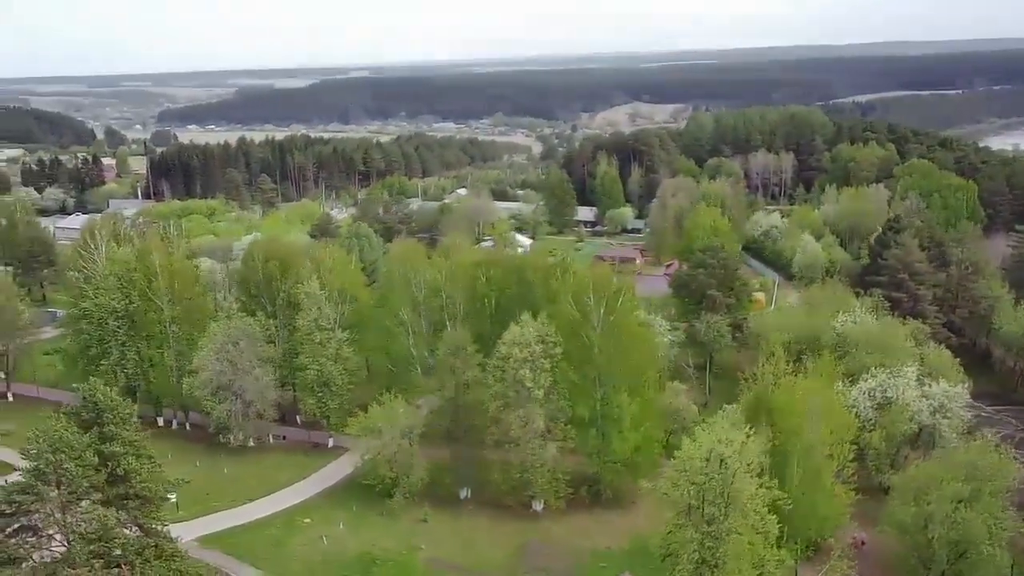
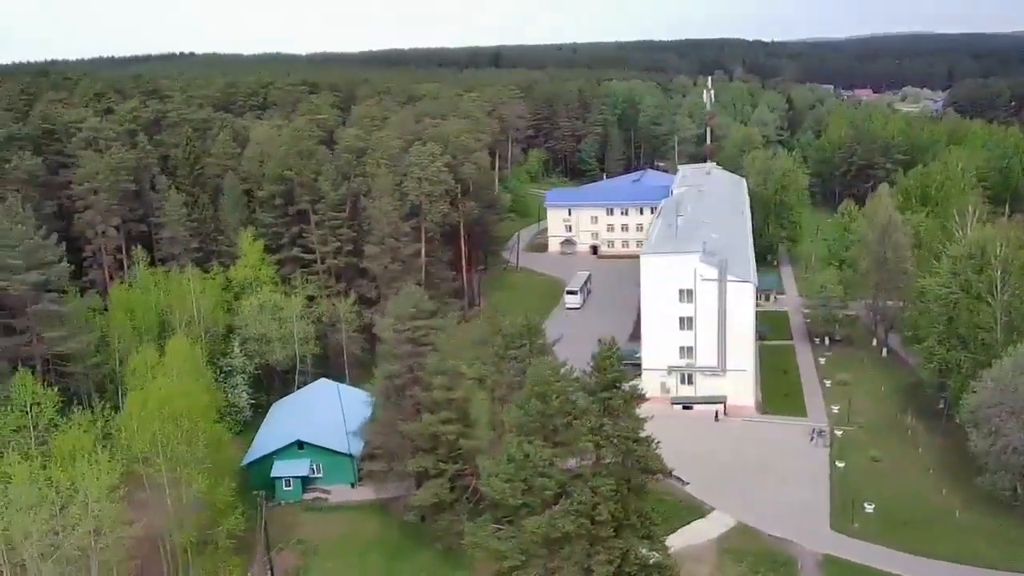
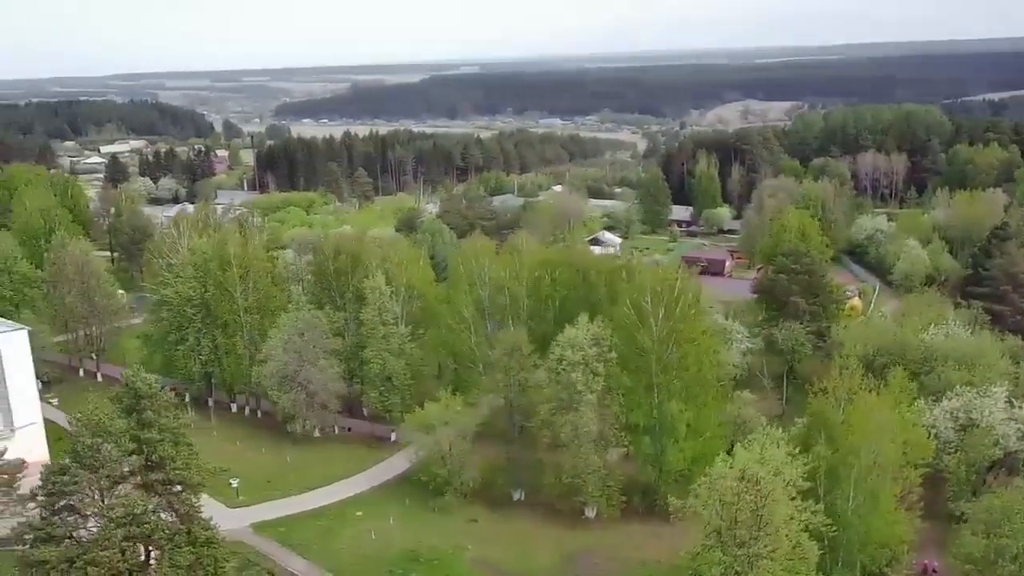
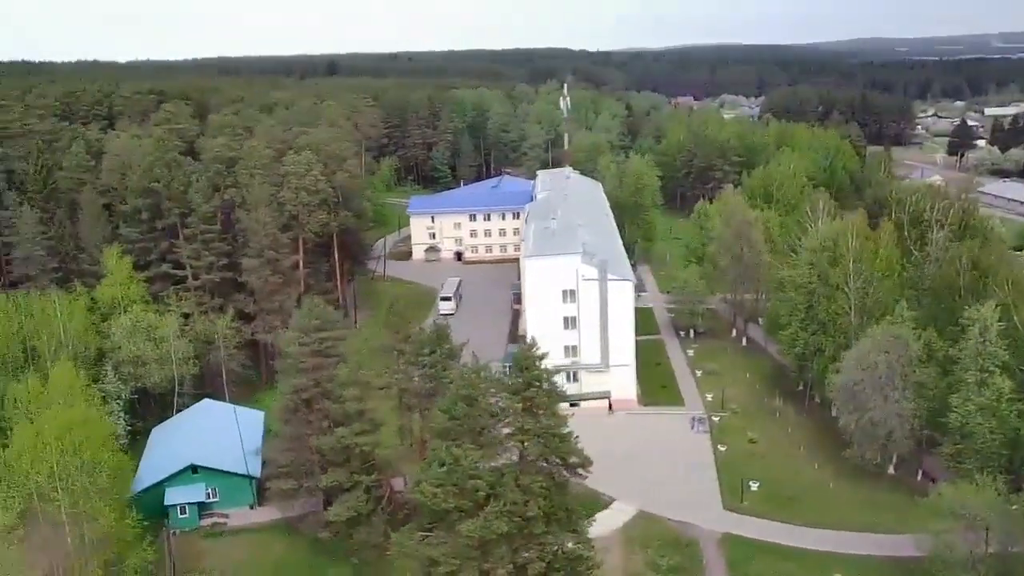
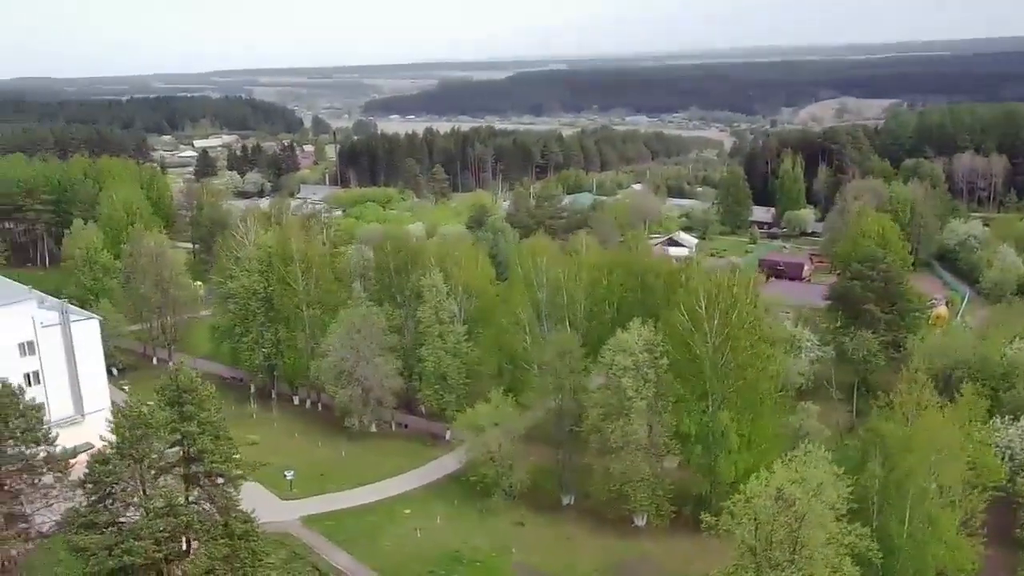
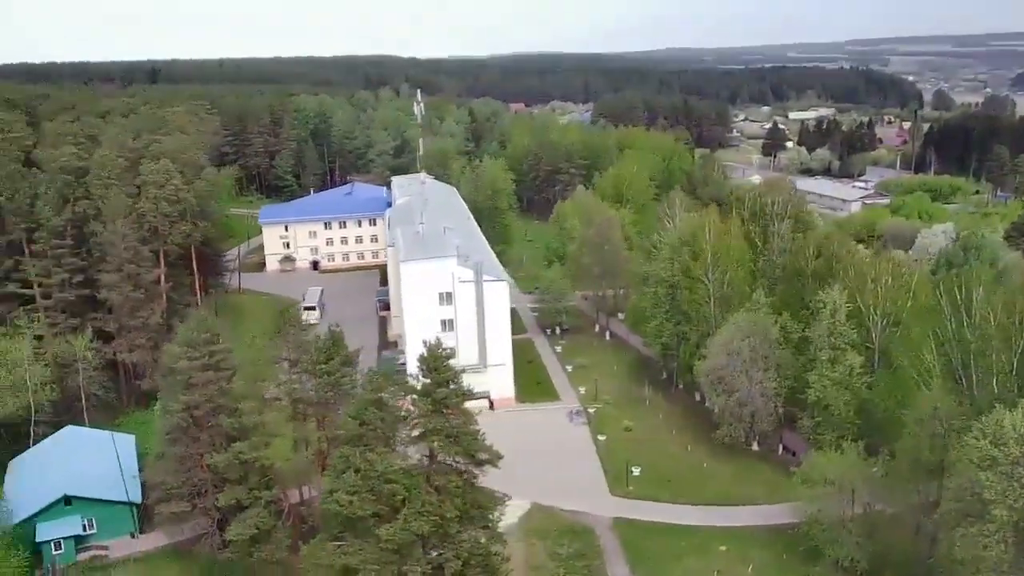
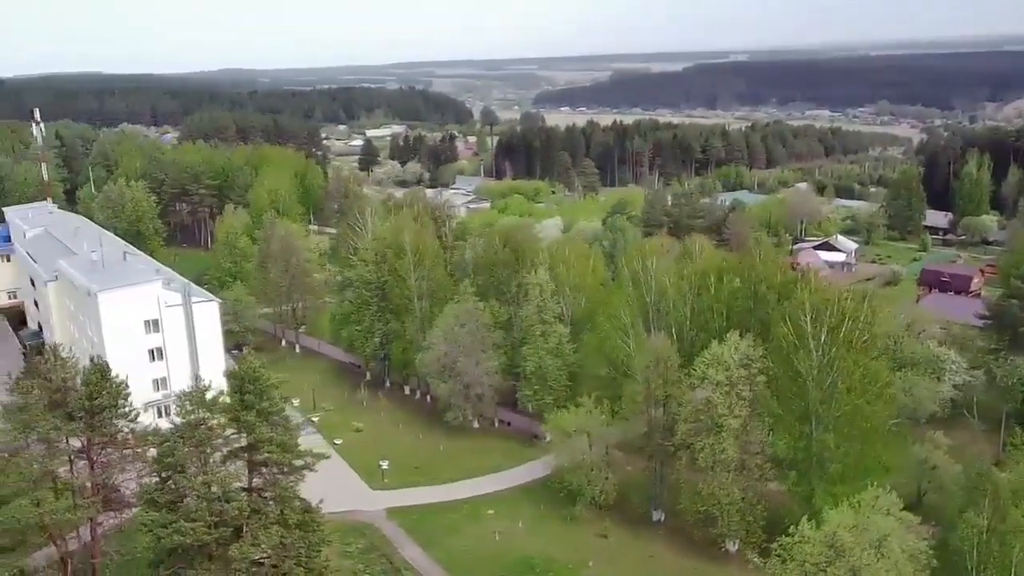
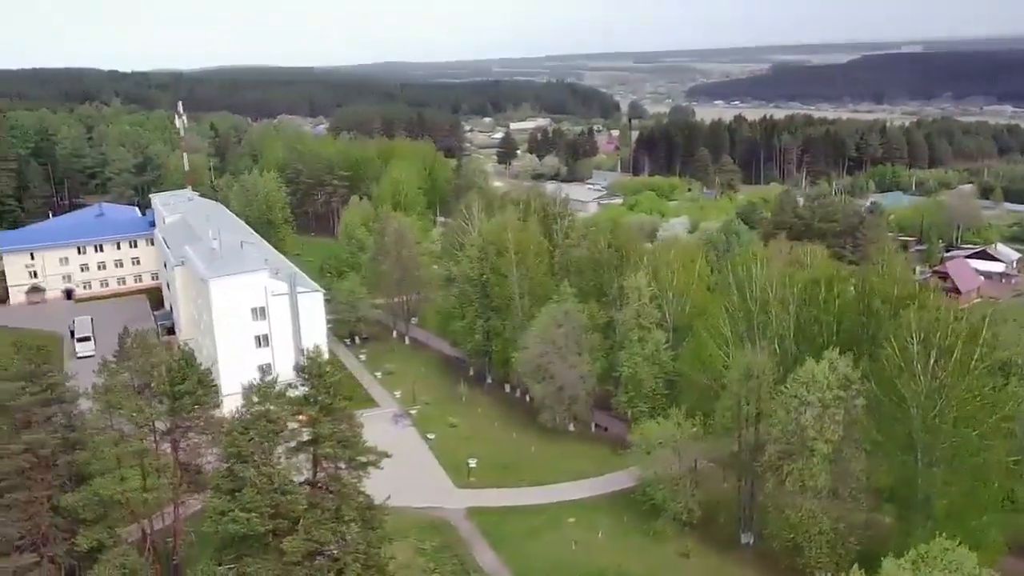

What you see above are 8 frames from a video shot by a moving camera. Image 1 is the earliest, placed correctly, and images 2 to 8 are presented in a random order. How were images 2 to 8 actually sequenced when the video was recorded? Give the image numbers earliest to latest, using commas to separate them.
3, 5, 7, 8, 6, 4, 2
